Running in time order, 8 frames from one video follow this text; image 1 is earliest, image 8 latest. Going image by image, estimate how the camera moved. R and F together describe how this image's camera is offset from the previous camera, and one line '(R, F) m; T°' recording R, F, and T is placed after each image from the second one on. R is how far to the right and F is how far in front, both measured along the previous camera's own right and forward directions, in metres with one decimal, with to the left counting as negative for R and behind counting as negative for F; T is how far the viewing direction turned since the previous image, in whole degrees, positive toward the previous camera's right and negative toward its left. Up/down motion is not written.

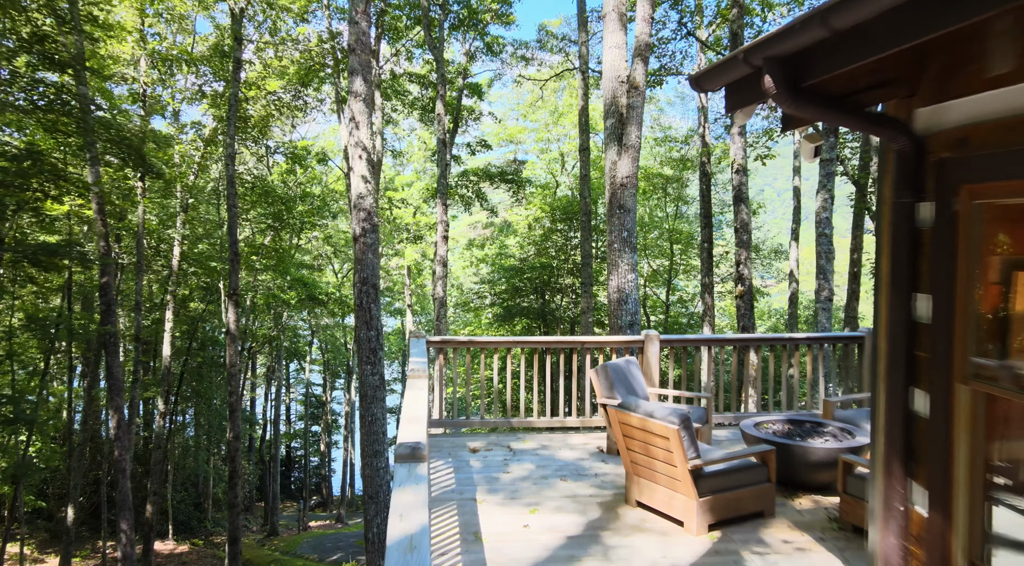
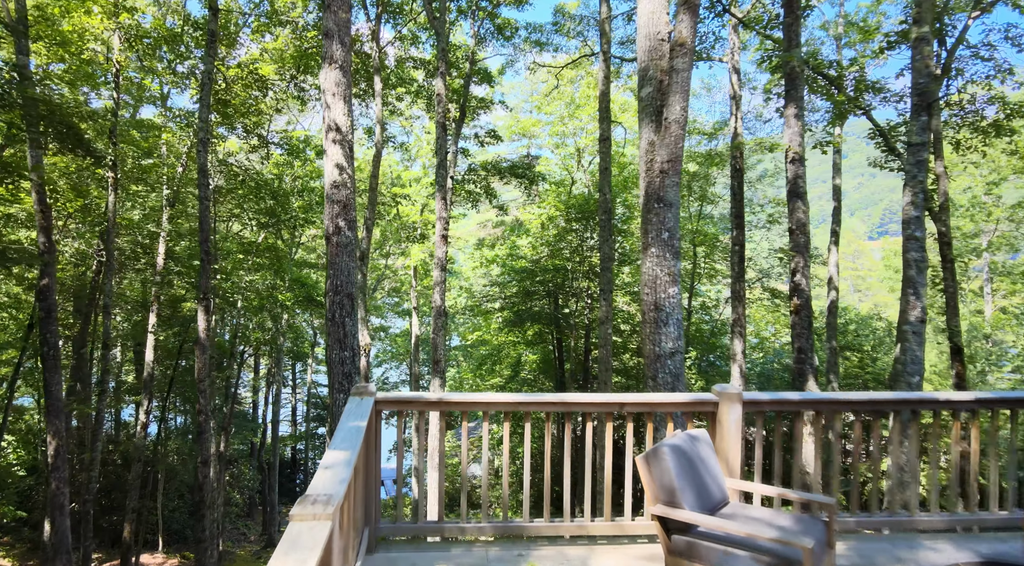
(0.0, +1.3) m; -1°
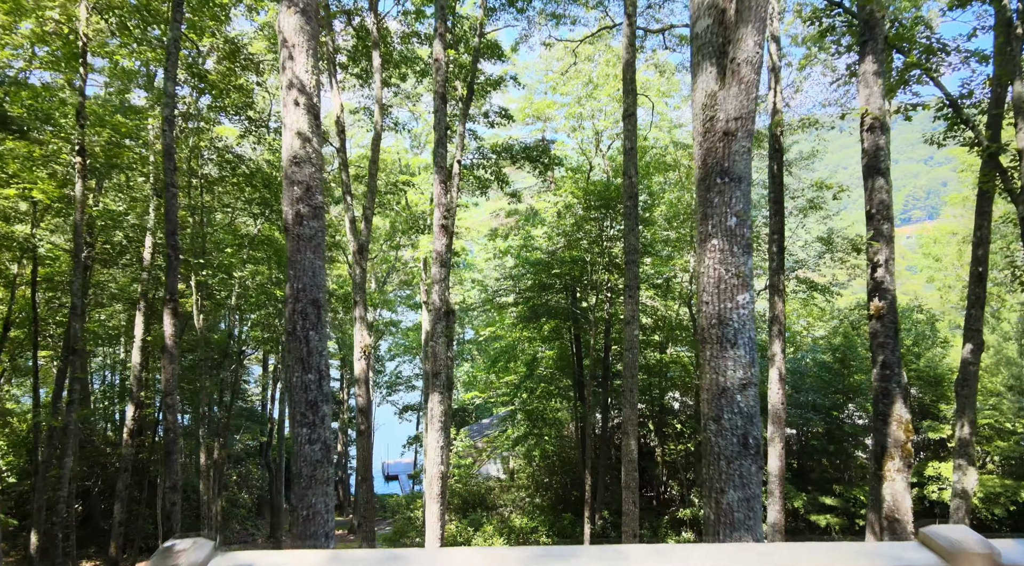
(0.0, +1.3) m; -1°
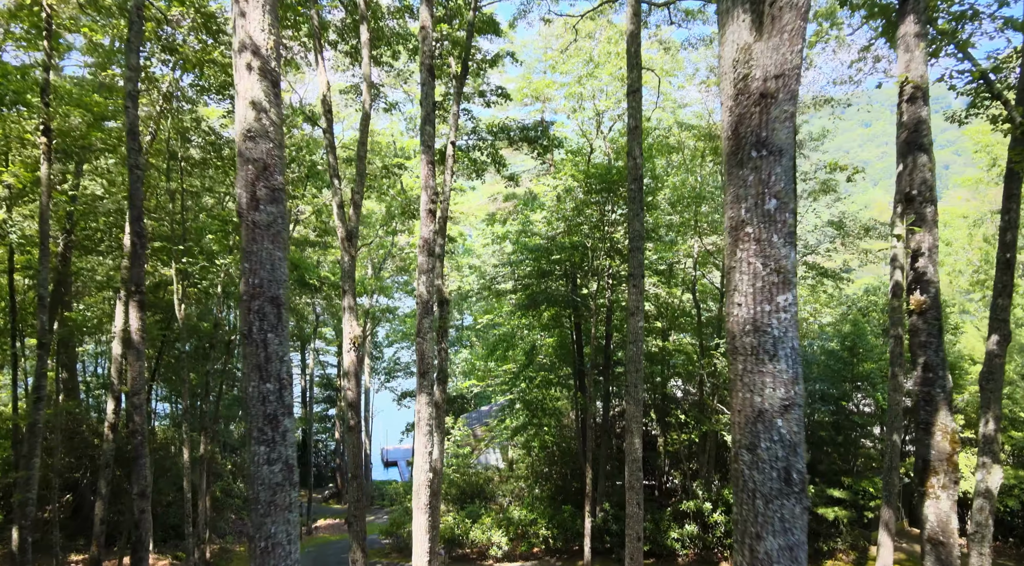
(+0.1, +0.6) m; 0°
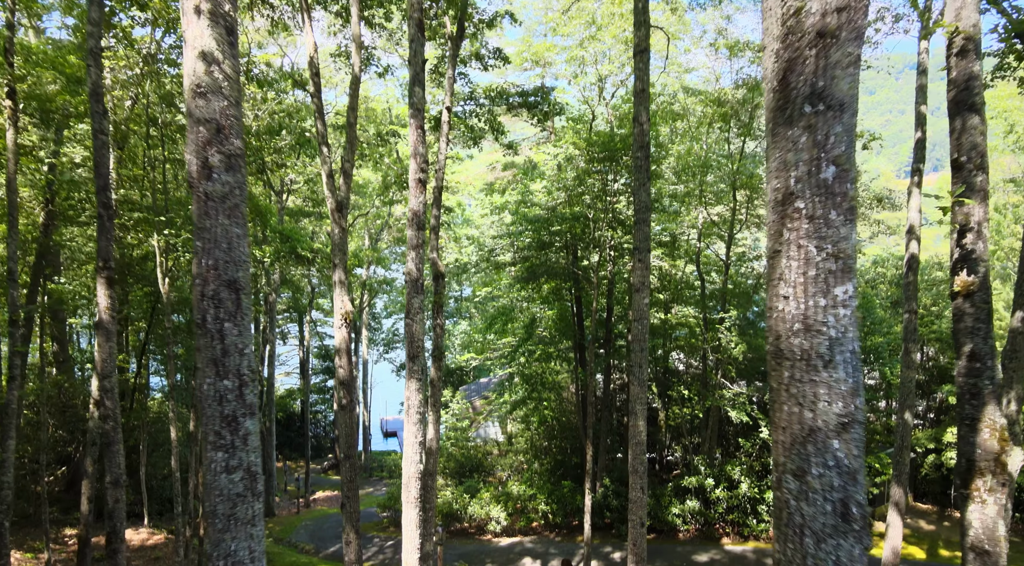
(0.0, +0.5) m; 0°
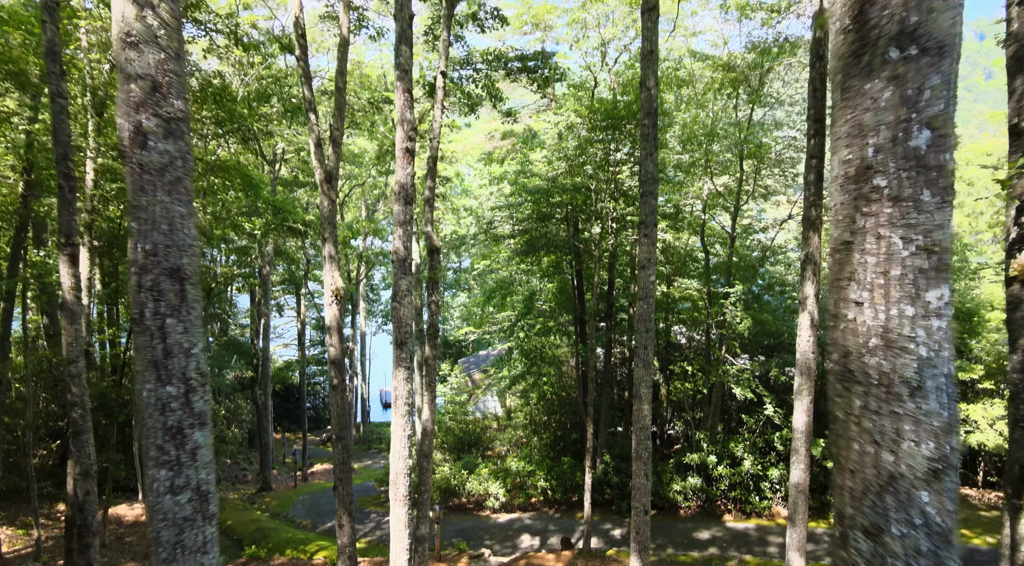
(0.0, +0.5) m; 0°
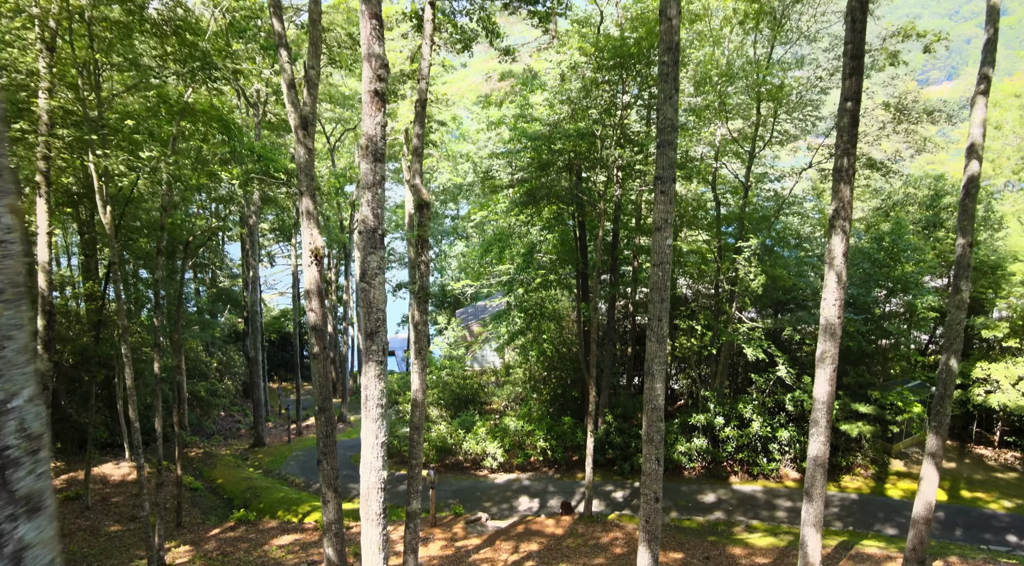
(0.0, +1.0) m; 0°
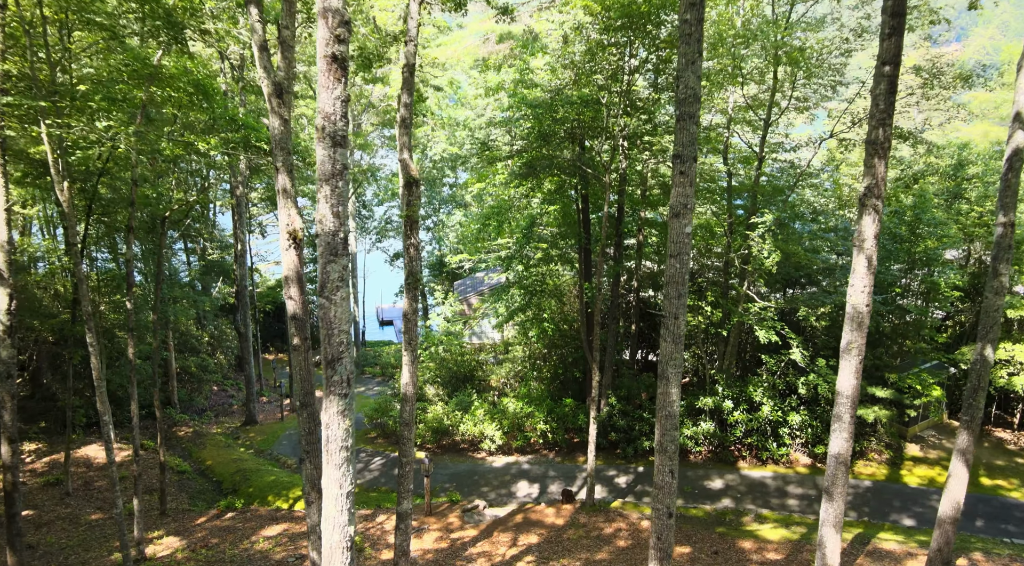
(0.0, +0.9) m; 0°
